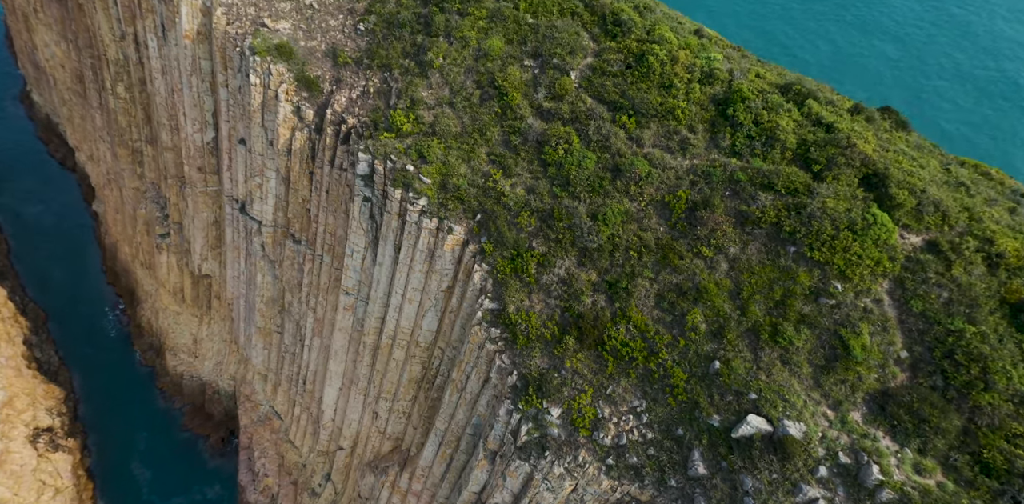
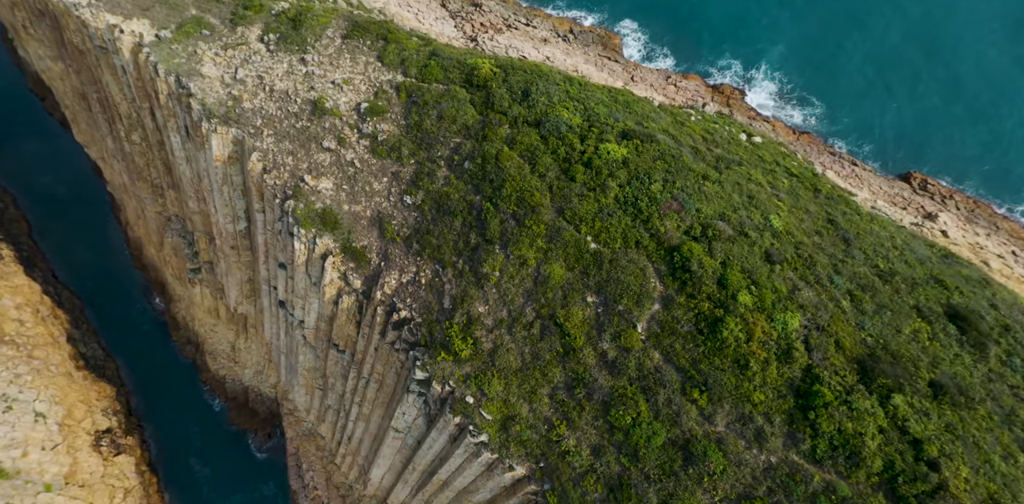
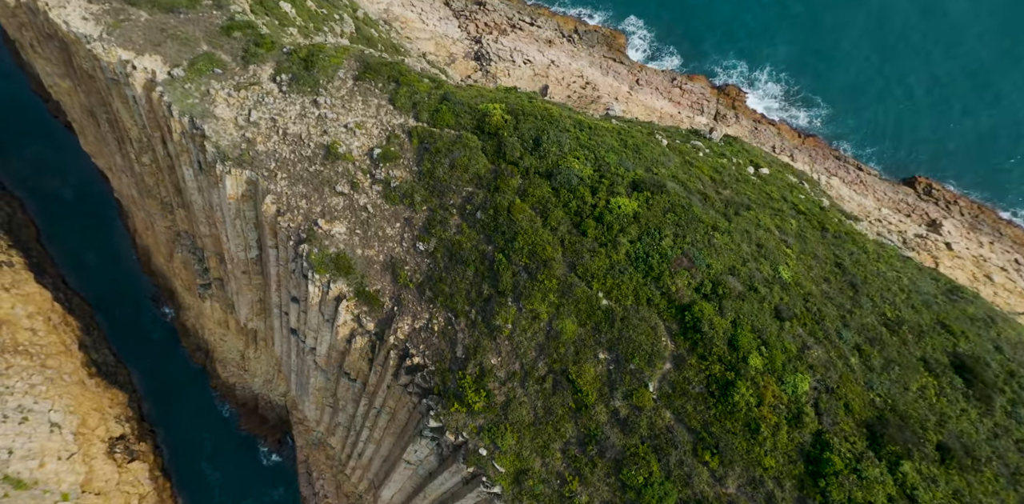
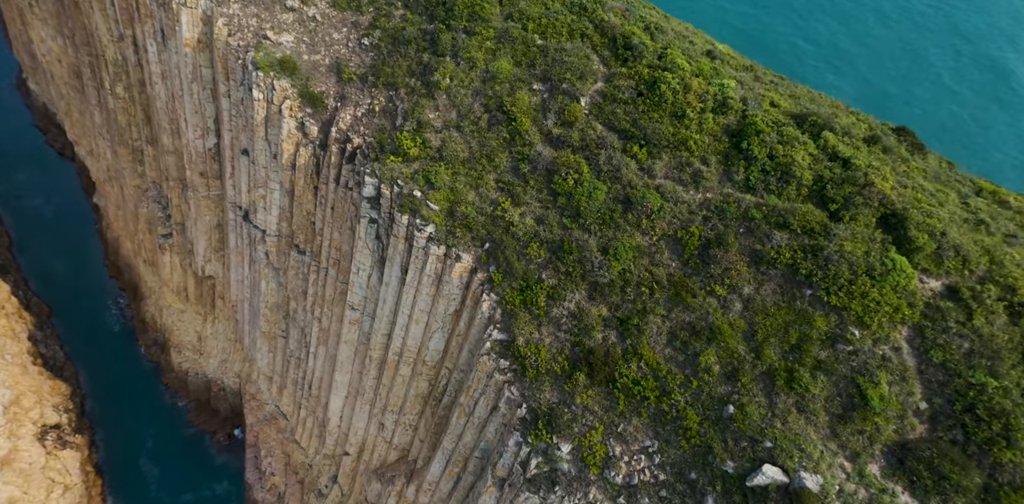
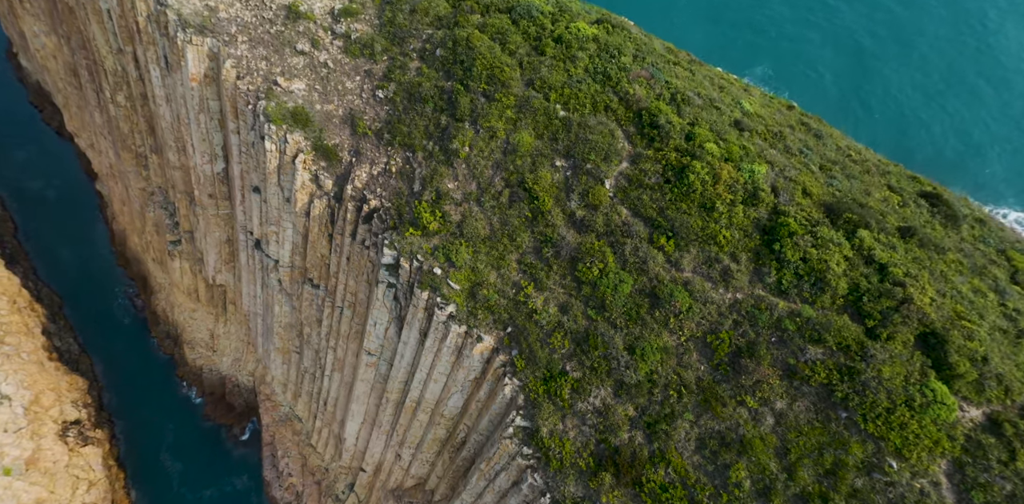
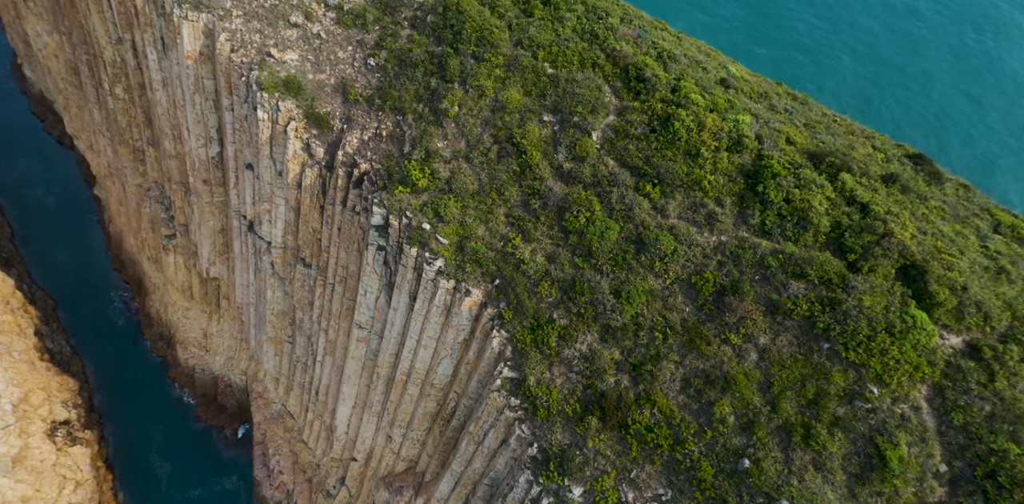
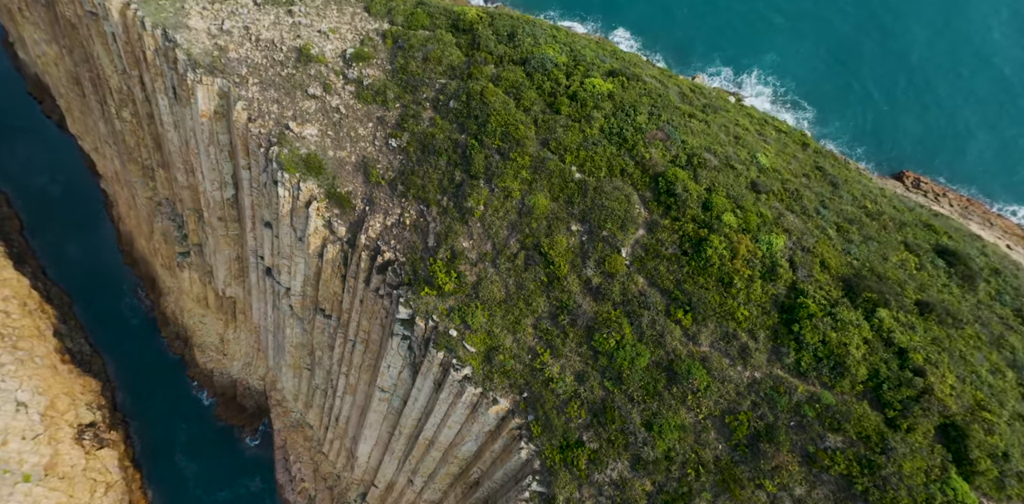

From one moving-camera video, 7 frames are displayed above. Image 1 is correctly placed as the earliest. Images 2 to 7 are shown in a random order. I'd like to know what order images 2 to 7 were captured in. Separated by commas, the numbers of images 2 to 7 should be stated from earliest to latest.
4, 6, 5, 7, 2, 3
